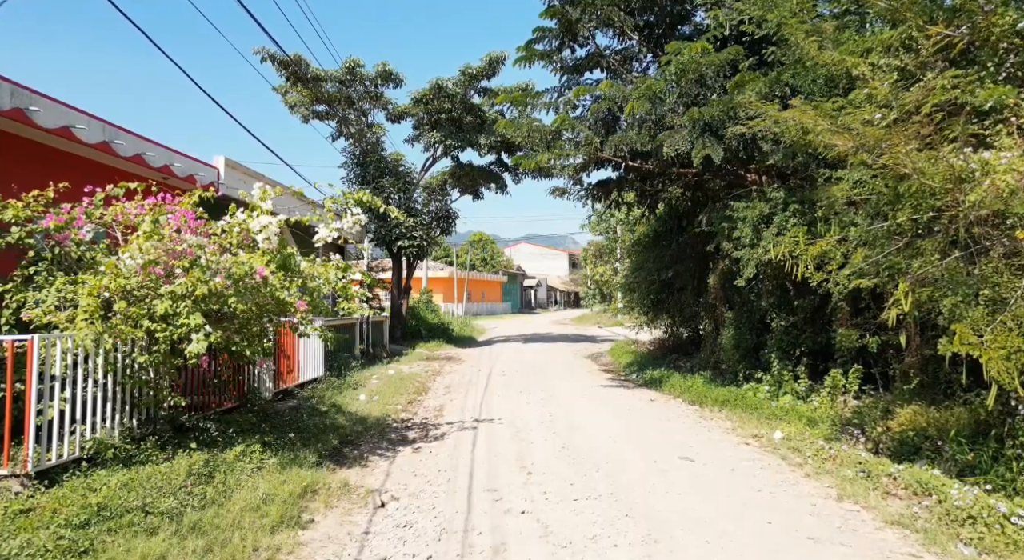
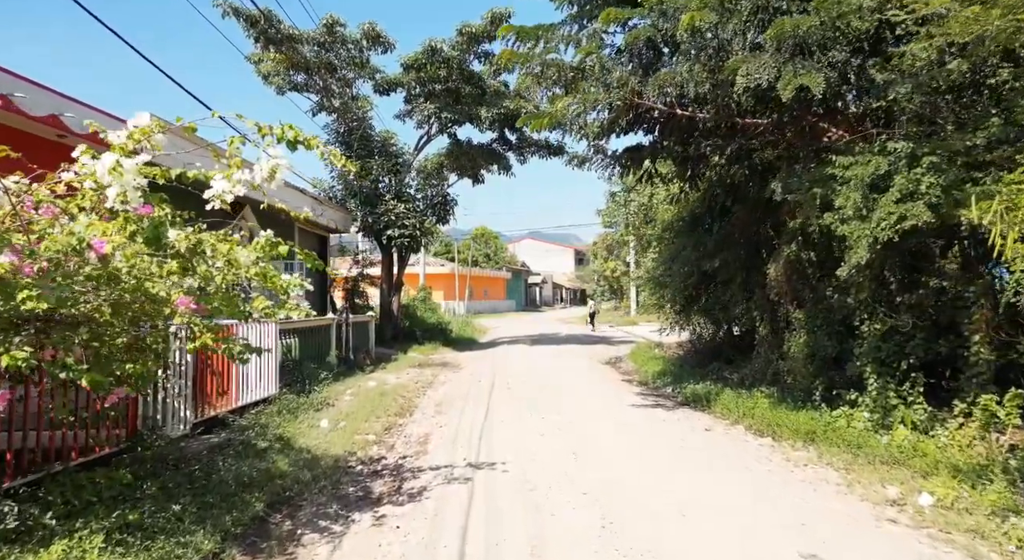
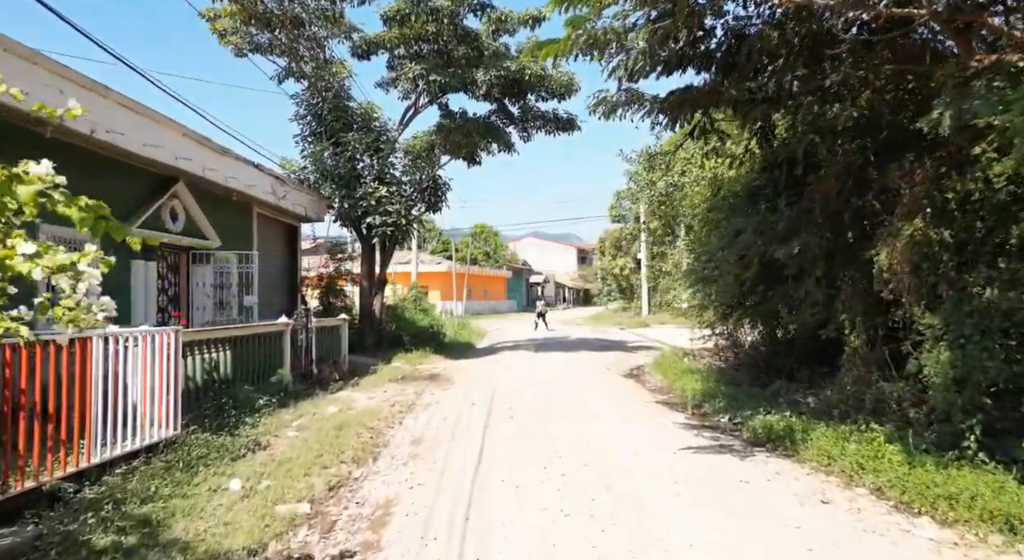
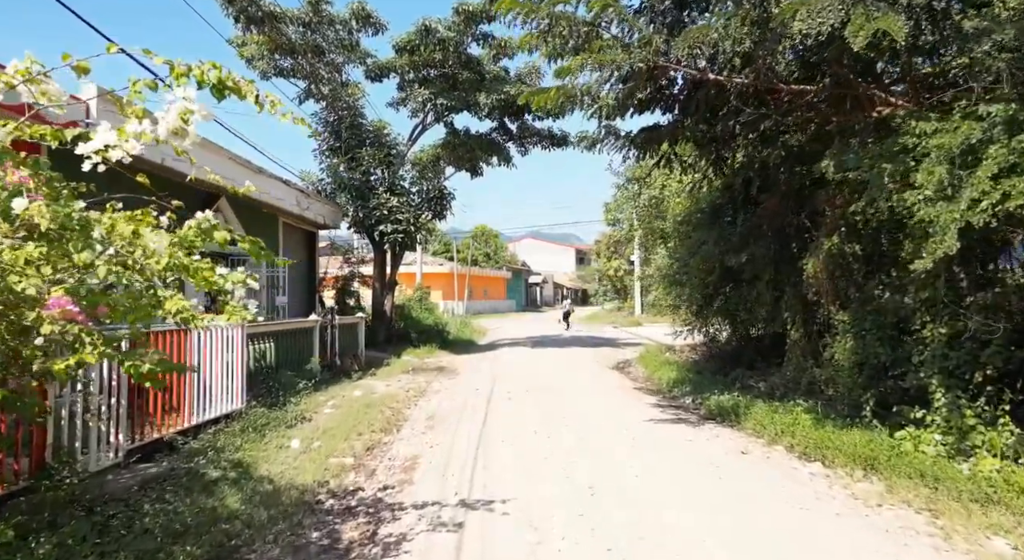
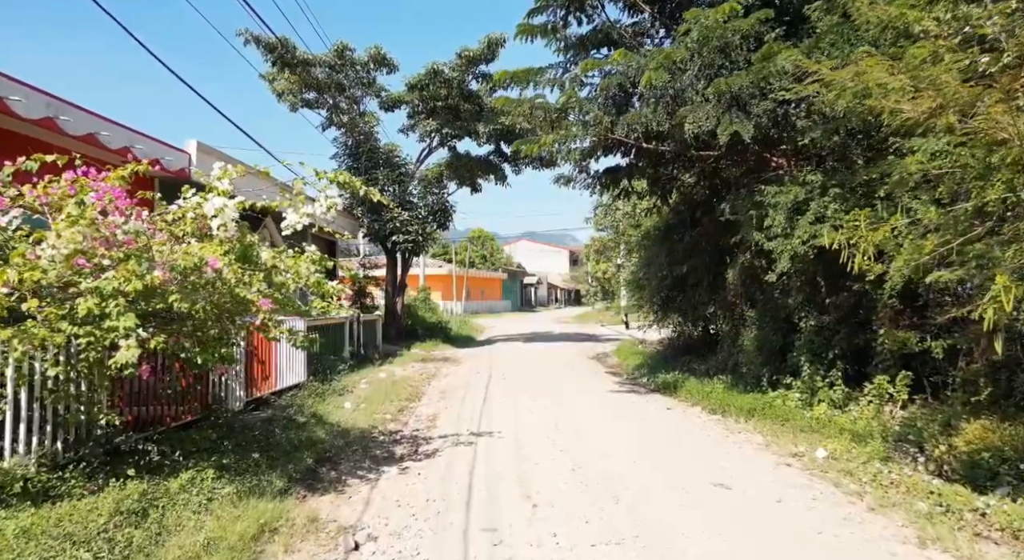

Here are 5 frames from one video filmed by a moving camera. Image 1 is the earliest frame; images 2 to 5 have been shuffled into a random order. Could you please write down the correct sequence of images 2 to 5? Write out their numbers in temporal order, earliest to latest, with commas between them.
5, 2, 4, 3
